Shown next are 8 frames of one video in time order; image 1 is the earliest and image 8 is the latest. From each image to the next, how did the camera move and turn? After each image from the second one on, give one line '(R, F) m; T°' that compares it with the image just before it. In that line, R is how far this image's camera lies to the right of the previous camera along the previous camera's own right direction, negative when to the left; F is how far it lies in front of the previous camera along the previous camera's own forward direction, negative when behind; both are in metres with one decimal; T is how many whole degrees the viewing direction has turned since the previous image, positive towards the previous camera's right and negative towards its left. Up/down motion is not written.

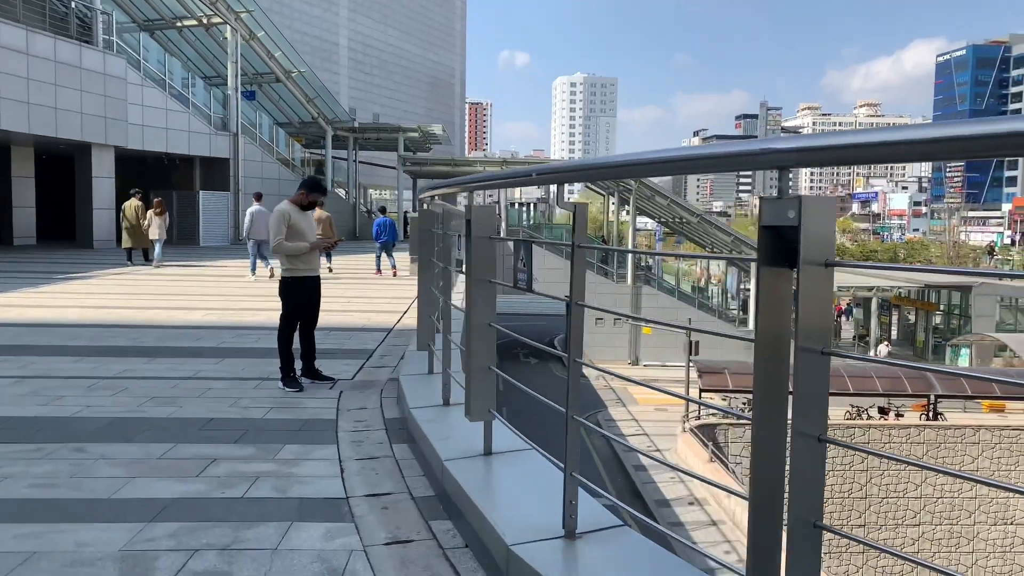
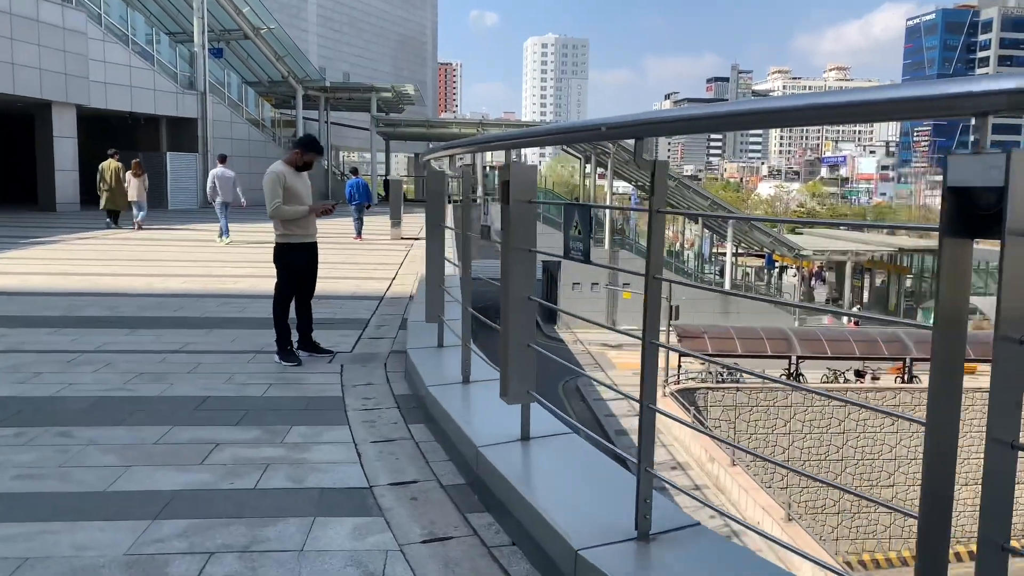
(-0.3, +0.3) m; +2°
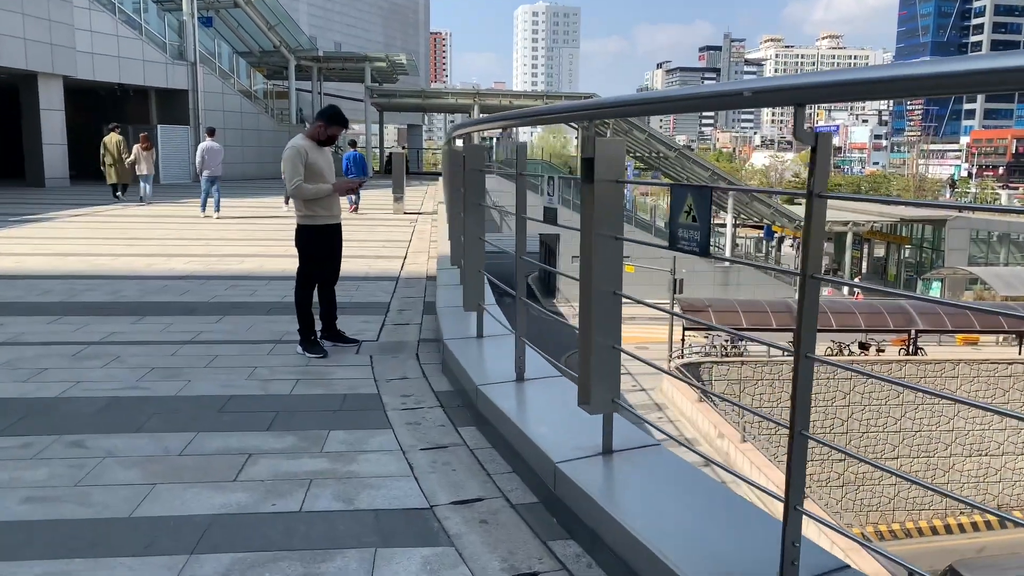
(-0.3, +0.4) m; +1°
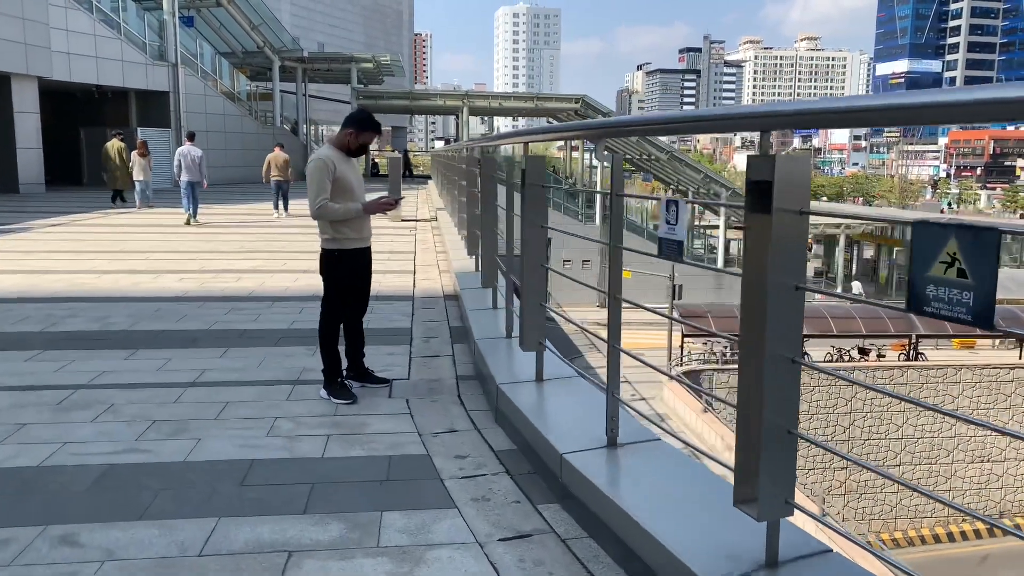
(-0.4, +0.7) m; +1°
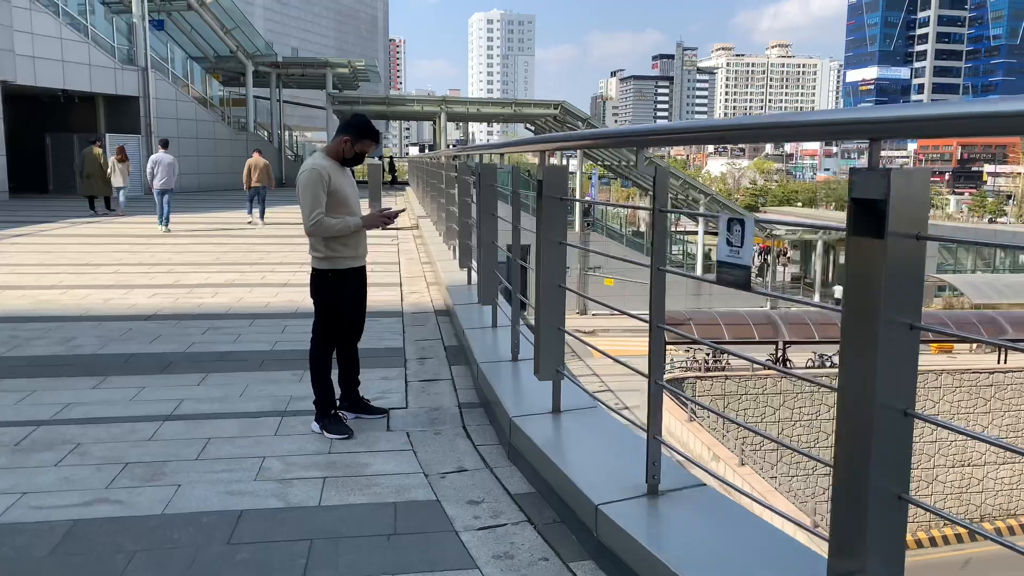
(-0.2, +0.4) m; +2°
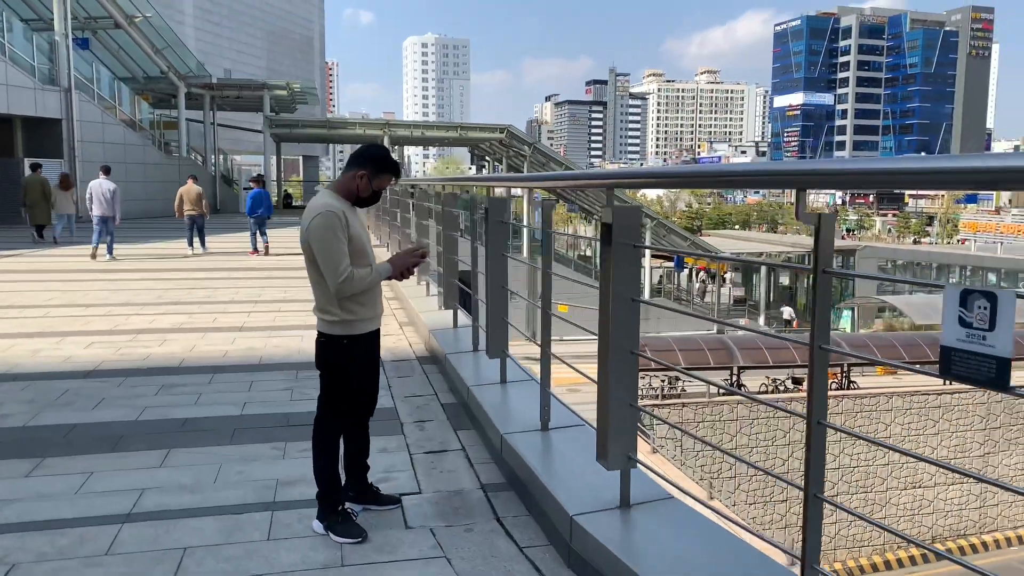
(-0.4, +0.7) m; +5°
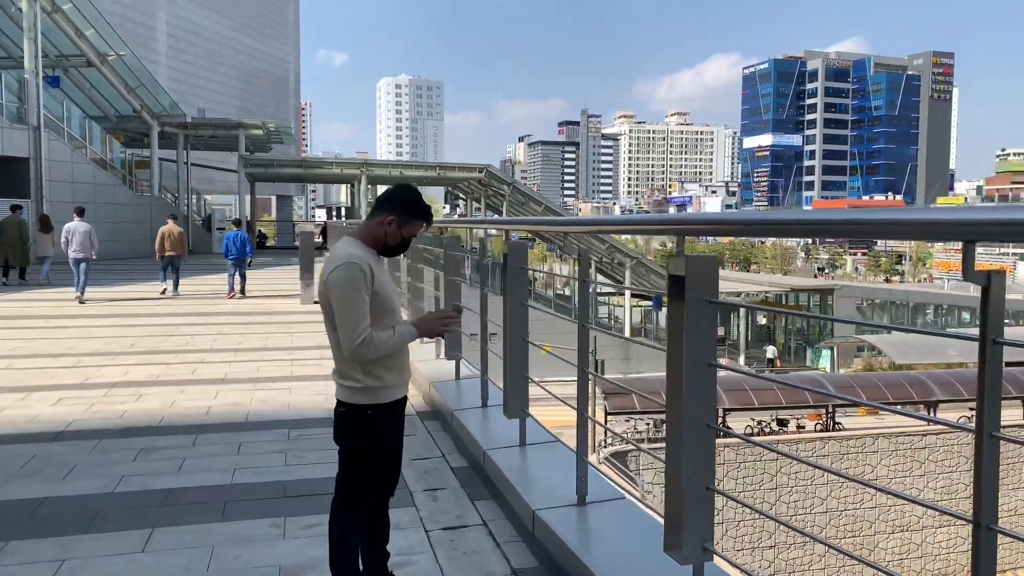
(-0.2, +0.4) m; +2°
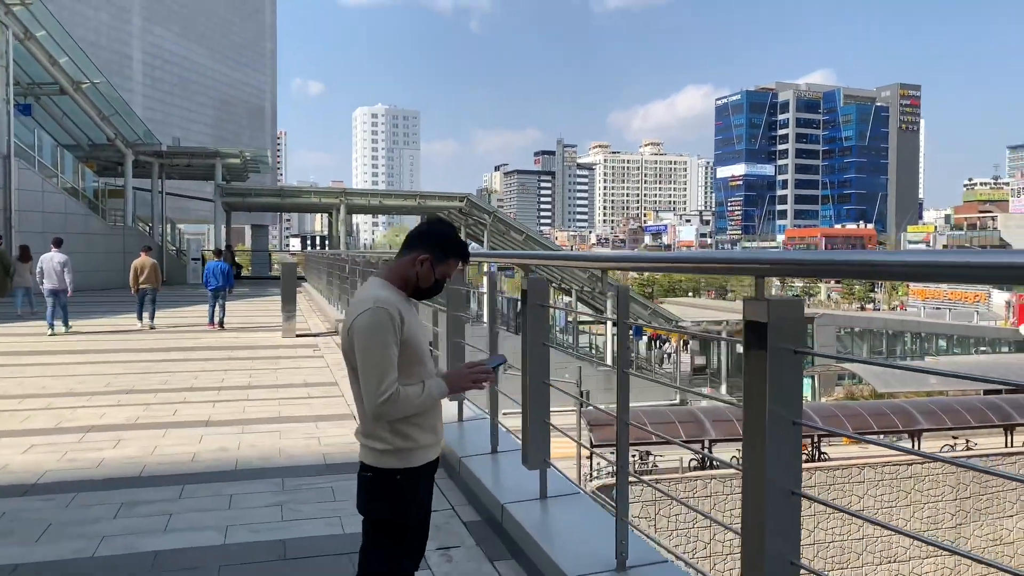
(-0.2, +0.3) m; +2°
